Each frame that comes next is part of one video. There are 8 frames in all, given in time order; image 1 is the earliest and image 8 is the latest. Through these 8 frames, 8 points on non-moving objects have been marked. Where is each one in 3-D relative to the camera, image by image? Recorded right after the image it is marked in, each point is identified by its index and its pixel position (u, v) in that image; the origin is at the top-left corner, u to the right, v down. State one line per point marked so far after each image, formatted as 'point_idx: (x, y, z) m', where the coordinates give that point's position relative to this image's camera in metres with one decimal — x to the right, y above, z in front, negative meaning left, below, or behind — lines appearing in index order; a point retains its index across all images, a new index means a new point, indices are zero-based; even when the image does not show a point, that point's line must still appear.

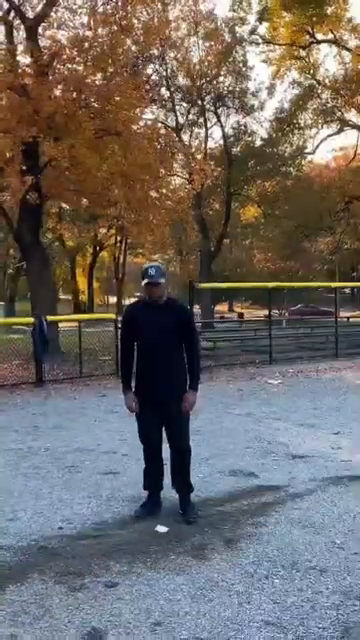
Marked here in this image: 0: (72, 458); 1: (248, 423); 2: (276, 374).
0: (-0.8, -1.0, +9.4) m
1: (+0.6, -0.8, +10.3) m
2: (+1.0, -0.5, +12.5) m
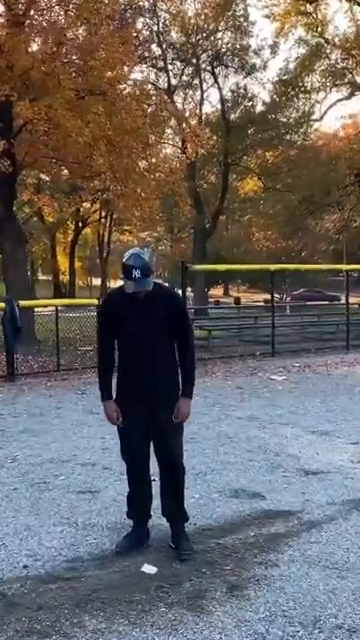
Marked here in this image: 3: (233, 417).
0: (-0.9, -1.0, +7.9) m
1: (+0.5, -0.8, +8.9) m
2: (+0.9, -0.4, +11.0) m
3: (+0.4, -0.7, +9.2) m
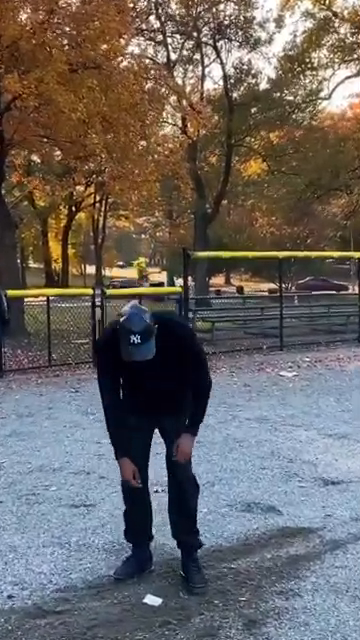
0: (-0.8, -0.9, +7.1) m
1: (+0.5, -0.7, +8.1) m
2: (+0.9, -0.4, +10.2) m
3: (+0.4, -0.7, +8.4) m
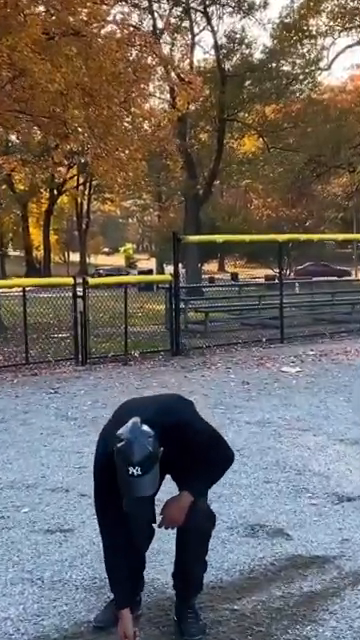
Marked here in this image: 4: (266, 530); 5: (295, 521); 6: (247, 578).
0: (-0.9, -0.9, +6.2) m
1: (+0.5, -0.7, +7.1) m
2: (+0.8, -0.3, +9.3) m
3: (+0.4, -0.6, +7.4) m
4: (+0.4, -0.9, +5.7) m
5: (+0.5, -0.9, +5.8) m
6: (+0.3, -1.0, +5.1) m
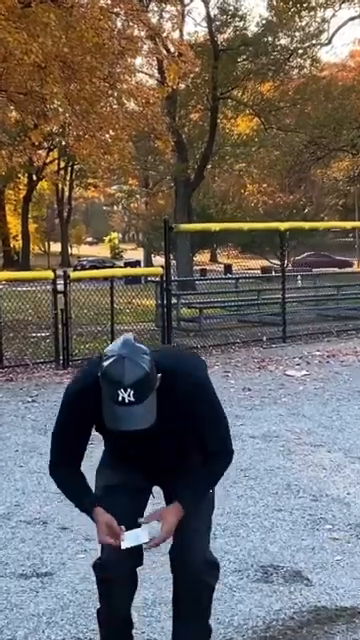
0: (-0.9, -0.9, +5.3) m
1: (+0.5, -0.7, +6.2) m
2: (+0.8, -0.3, +8.4) m
3: (+0.3, -0.6, +6.5) m
4: (+0.4, -1.0, +4.8) m
5: (+0.5, -0.9, +4.9) m
6: (+0.3, -1.1, +4.2) m
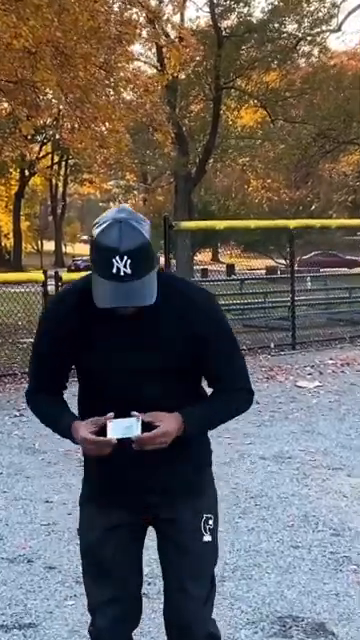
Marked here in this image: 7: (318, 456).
0: (-0.9, -0.9, +4.6) m
1: (+0.5, -0.7, +5.6) m
2: (+0.8, -0.3, +7.7) m
3: (+0.3, -0.6, +5.9) m
4: (+0.4, -1.0, +4.1) m
5: (+0.5, -1.0, +4.3) m
6: (+0.3, -1.1, +3.6) m
7: (+0.6, -0.6, +5.9) m
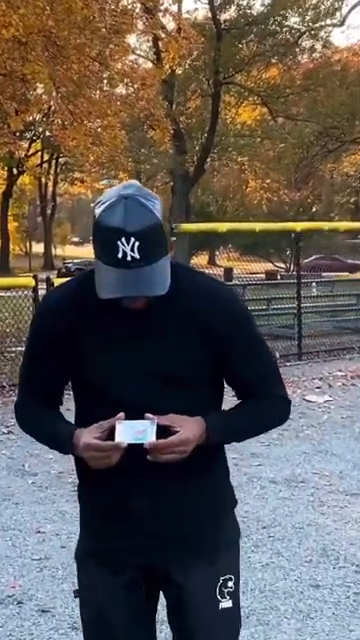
0: (-0.8, -1.0, +4.1) m
1: (+0.5, -0.8, +5.1) m
2: (+0.8, -0.3, +7.2) m
3: (+0.4, -0.7, +5.4) m
4: (+0.4, -1.0, +3.7) m
5: (+0.6, -1.0, +3.8) m
6: (+0.3, -1.2, +3.1) m
7: (+0.7, -0.7, +5.5) m
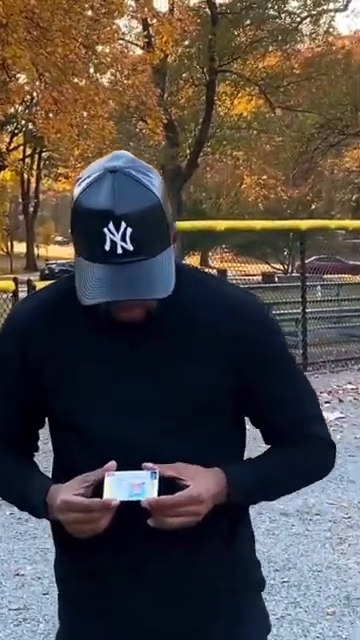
0: (-0.8, -1.0, +3.5) m
1: (+0.5, -0.8, +4.5) m
2: (+0.7, -0.4, +6.6) m
3: (+0.4, -0.7, +4.8) m
4: (+0.4, -1.1, +3.0) m
5: (+0.6, -1.1, +3.1) m
6: (+0.4, -1.2, +2.5) m
7: (+0.7, -0.7, +4.8) m
